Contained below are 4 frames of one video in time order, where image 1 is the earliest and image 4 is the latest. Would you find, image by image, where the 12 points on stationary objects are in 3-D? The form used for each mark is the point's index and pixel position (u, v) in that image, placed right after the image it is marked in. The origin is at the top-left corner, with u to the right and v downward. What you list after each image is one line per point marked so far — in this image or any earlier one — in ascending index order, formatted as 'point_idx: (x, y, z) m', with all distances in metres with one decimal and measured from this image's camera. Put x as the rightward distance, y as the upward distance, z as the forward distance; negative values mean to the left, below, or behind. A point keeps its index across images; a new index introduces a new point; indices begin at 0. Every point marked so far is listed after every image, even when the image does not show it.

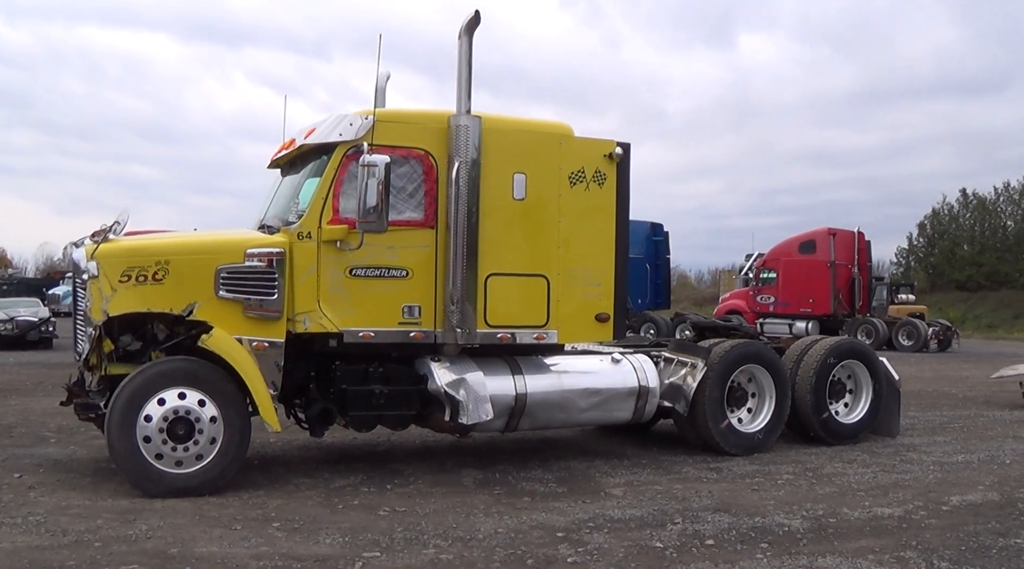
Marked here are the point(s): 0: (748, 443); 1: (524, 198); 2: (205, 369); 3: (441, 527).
0: (+2.2, -1.5, +7.7) m
1: (+0.1, +0.7, +7.0) m
2: (-2.2, -0.6, +6.0) m
3: (-0.4, -1.5, +5.1) m
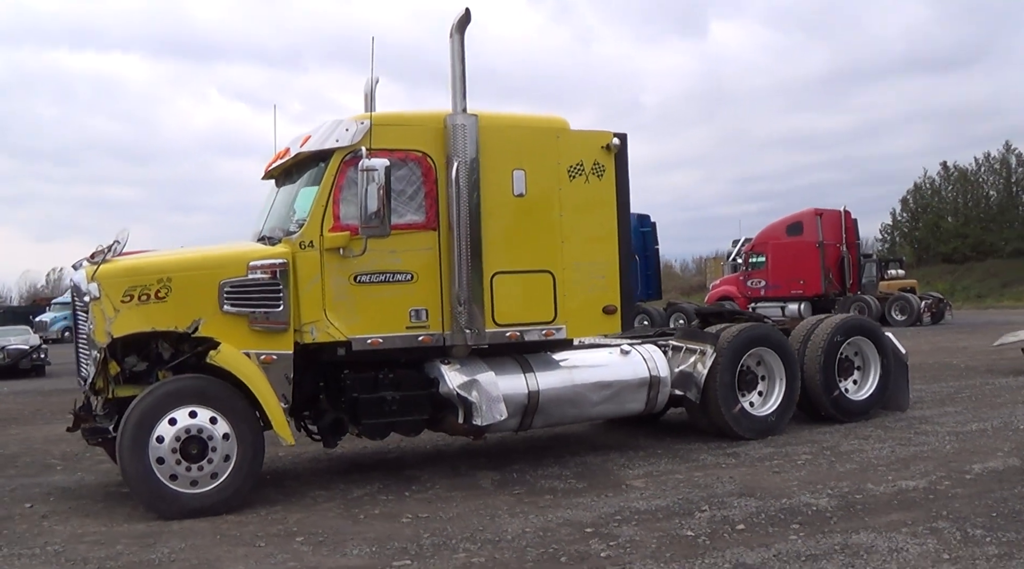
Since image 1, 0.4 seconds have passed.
0: (+2.3, -1.3, +7.7) m
1: (+0.1, +0.8, +6.9) m
2: (-2.1, -0.7, +5.9) m
3: (-0.3, -1.5, +5.0) m
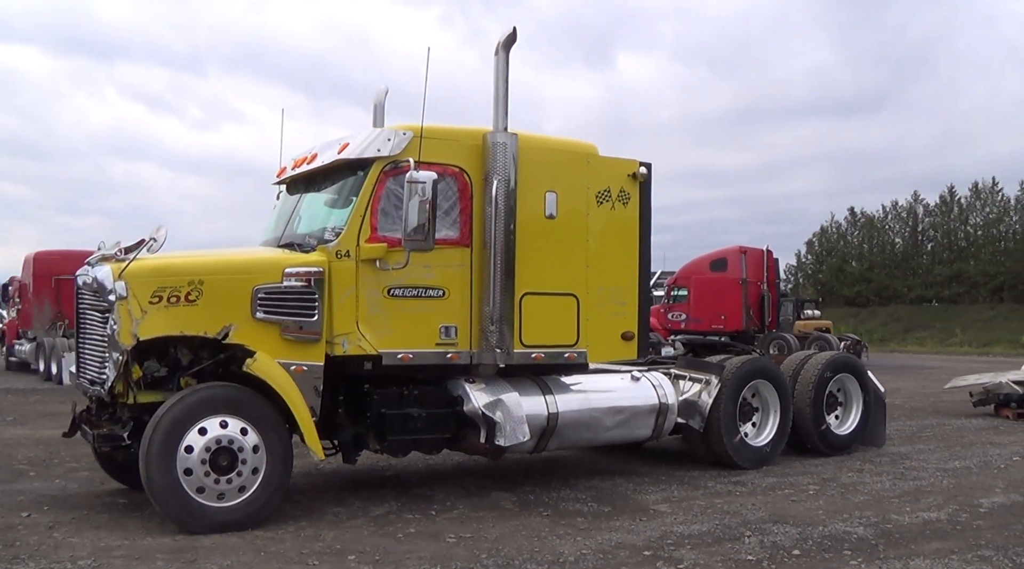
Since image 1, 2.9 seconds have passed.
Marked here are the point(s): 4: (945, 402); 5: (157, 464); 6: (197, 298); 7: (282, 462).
0: (+2.4, -1.7, +7.9) m
1: (+0.4, +0.6, +7.0) m
2: (-1.8, -0.8, +5.7) m
3: (+0.1, -1.6, +5.0) m
4: (+6.8, -1.8, +13.1) m
5: (-2.3, -1.1, +5.3) m
6: (-2.2, -0.1, +5.7) m
7: (-1.6, -1.2, +5.8) m
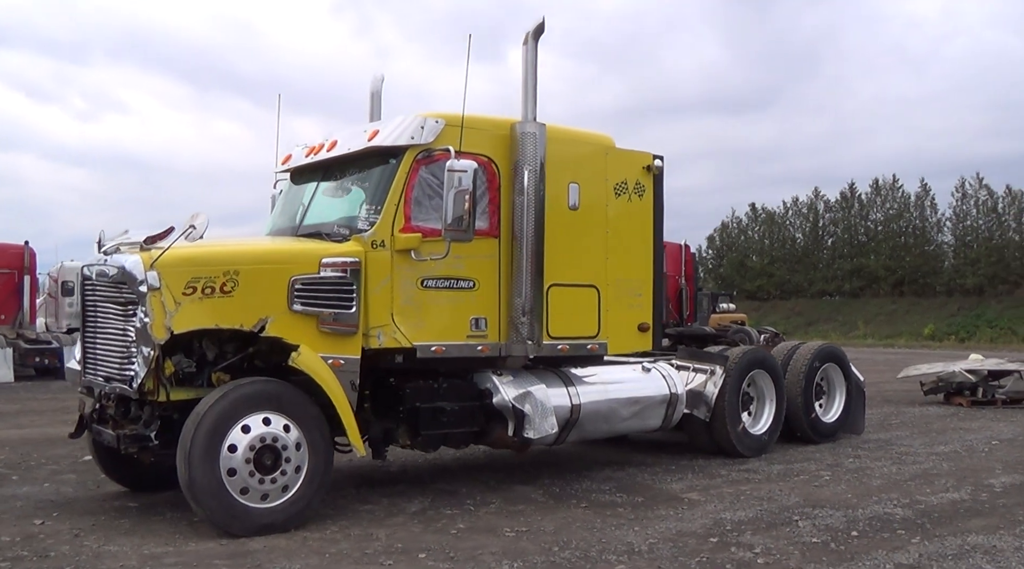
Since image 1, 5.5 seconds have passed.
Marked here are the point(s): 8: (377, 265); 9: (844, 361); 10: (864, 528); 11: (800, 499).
0: (+2.4, -1.6, +8.2) m
1: (+0.5, +0.6, +6.9) m
2: (-1.5, -0.7, +5.4) m
3: (+0.5, -1.6, +5.0) m
4: (+6.3, -1.7, +13.8) m
5: (-1.9, -1.1, +5.0) m
6: (-1.8, 0.0, +5.4) m
7: (-1.3, -1.2, +5.5) m
8: (-1.0, +0.1, +5.9) m
9: (+3.7, -0.8, +9.2) m
10: (+2.2, -1.5, +5.2) m
11: (+2.1, -1.6, +6.1) m
